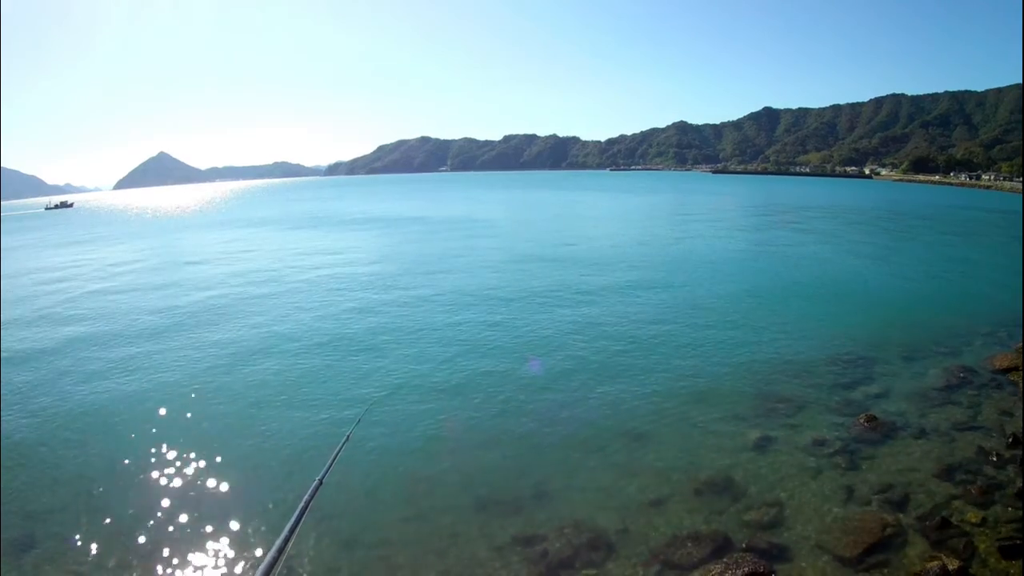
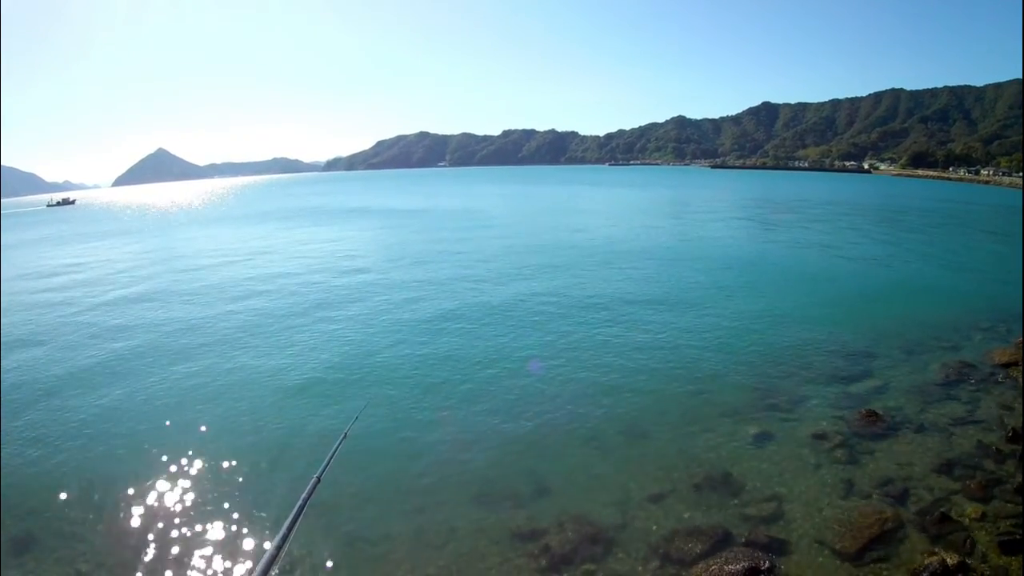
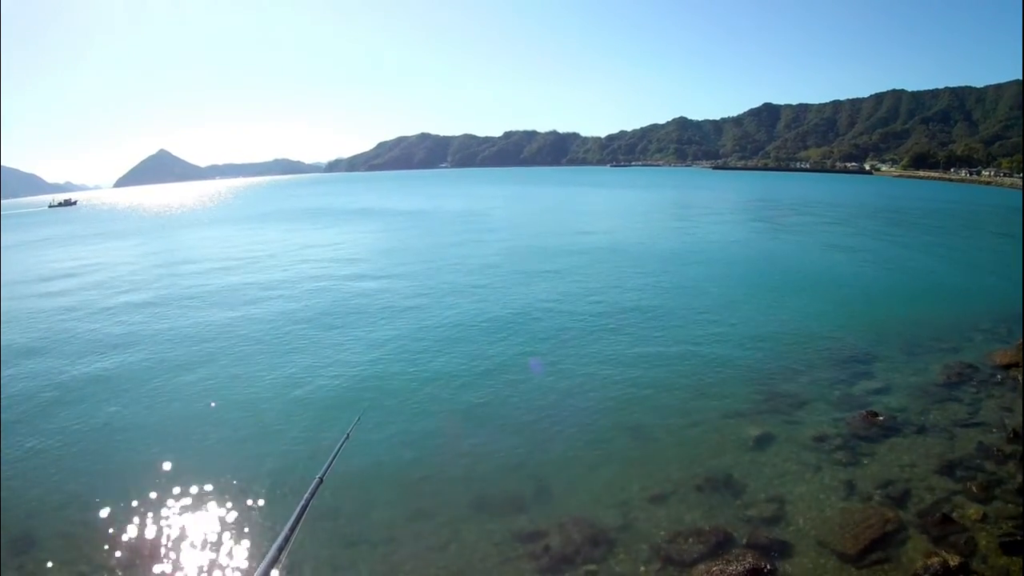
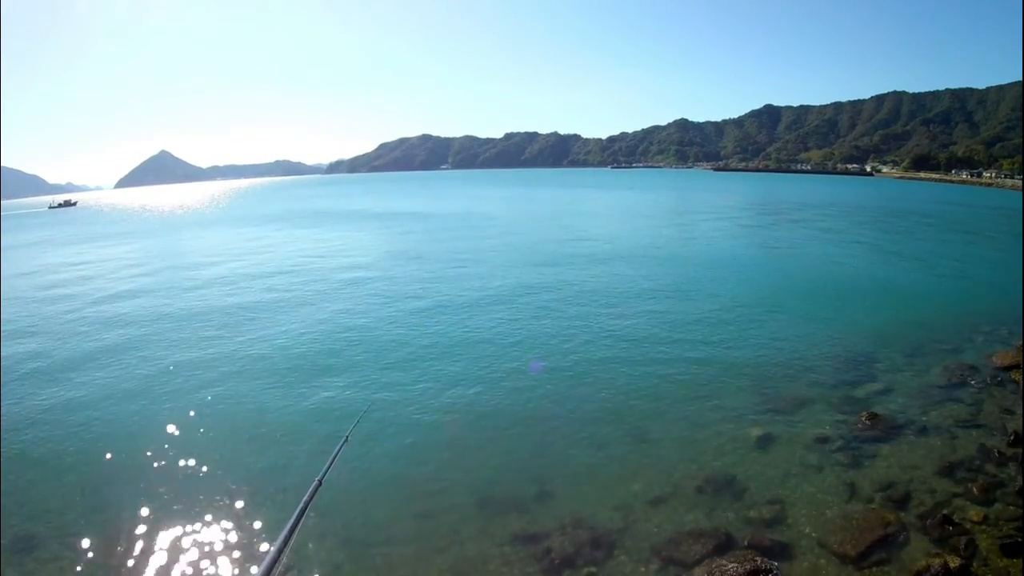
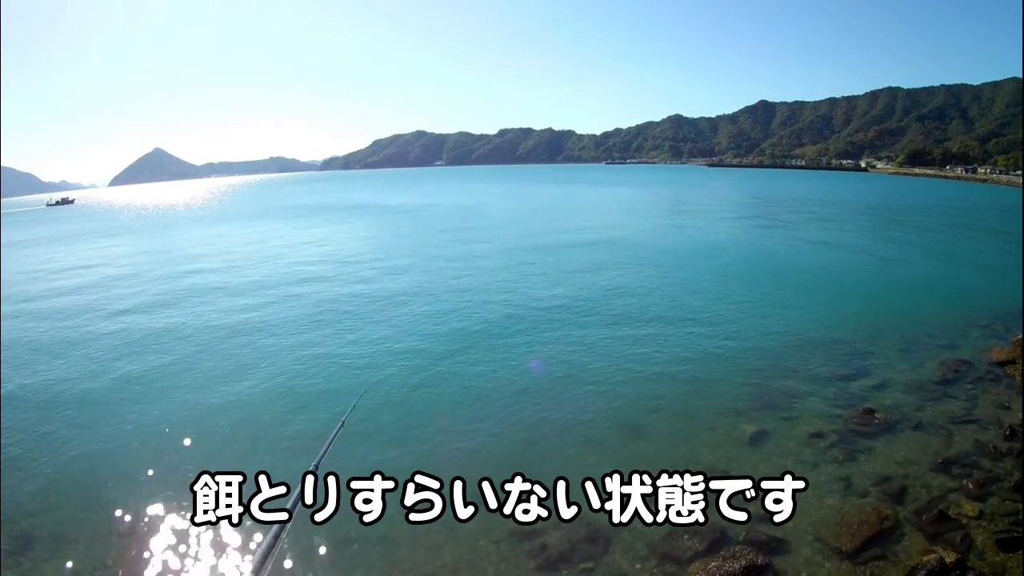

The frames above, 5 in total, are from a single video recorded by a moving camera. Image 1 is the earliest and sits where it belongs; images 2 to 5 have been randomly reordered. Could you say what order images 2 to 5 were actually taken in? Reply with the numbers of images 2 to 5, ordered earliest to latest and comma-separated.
4, 2, 3, 5
